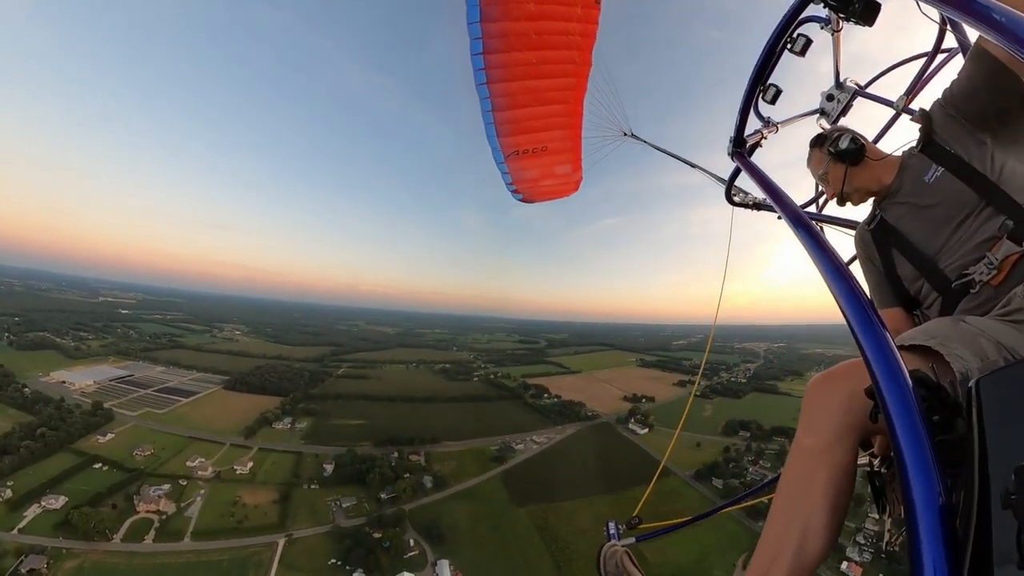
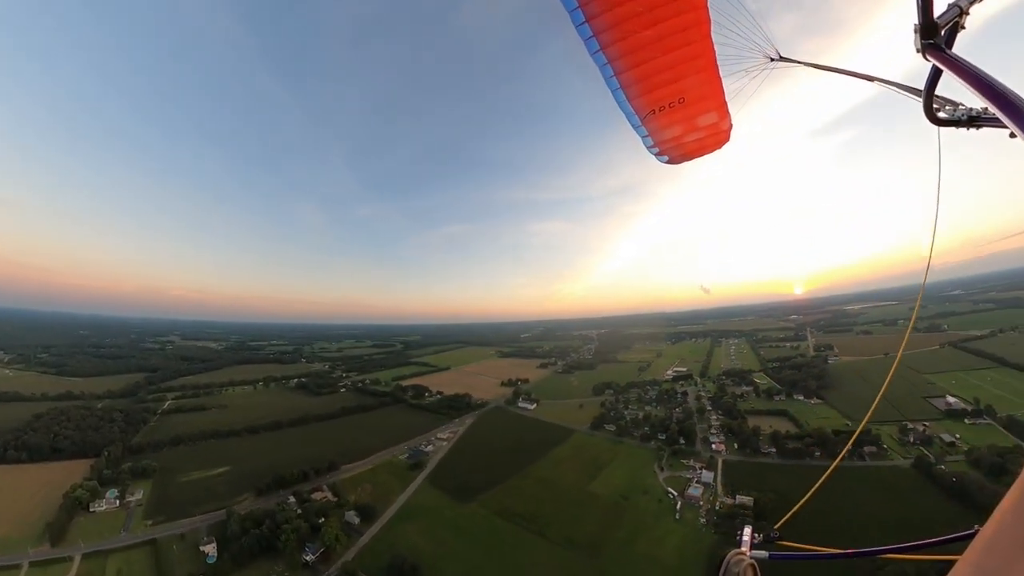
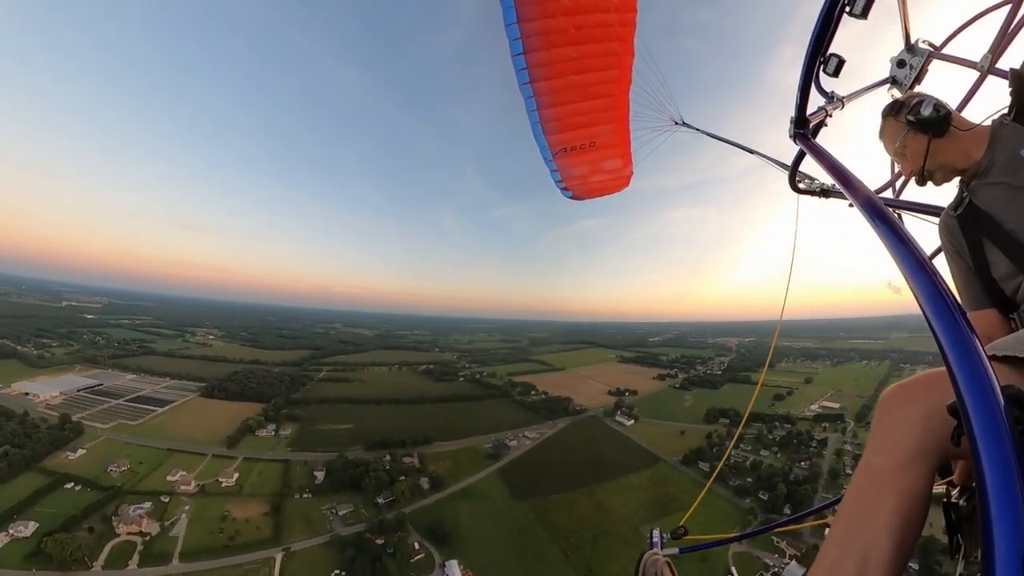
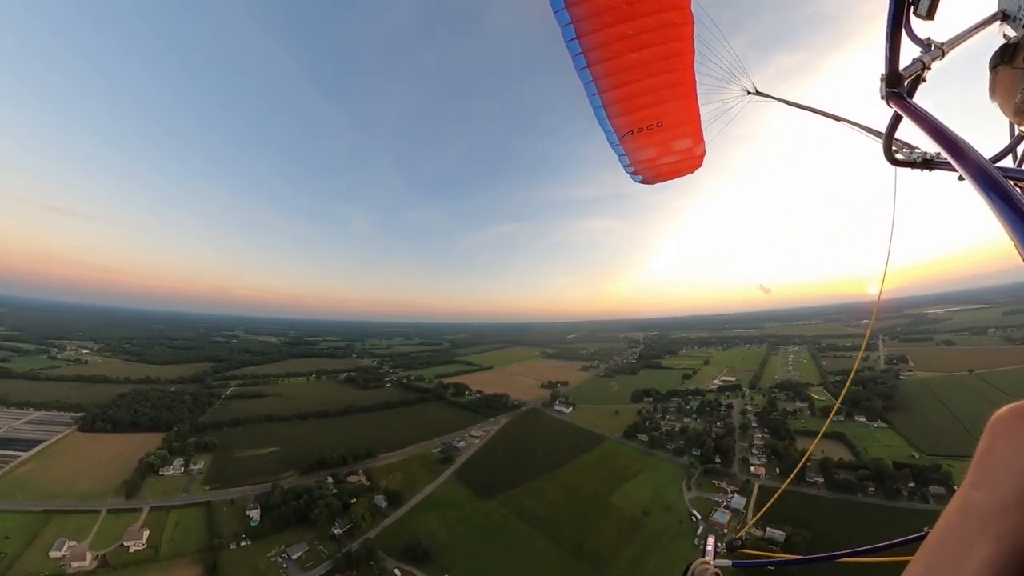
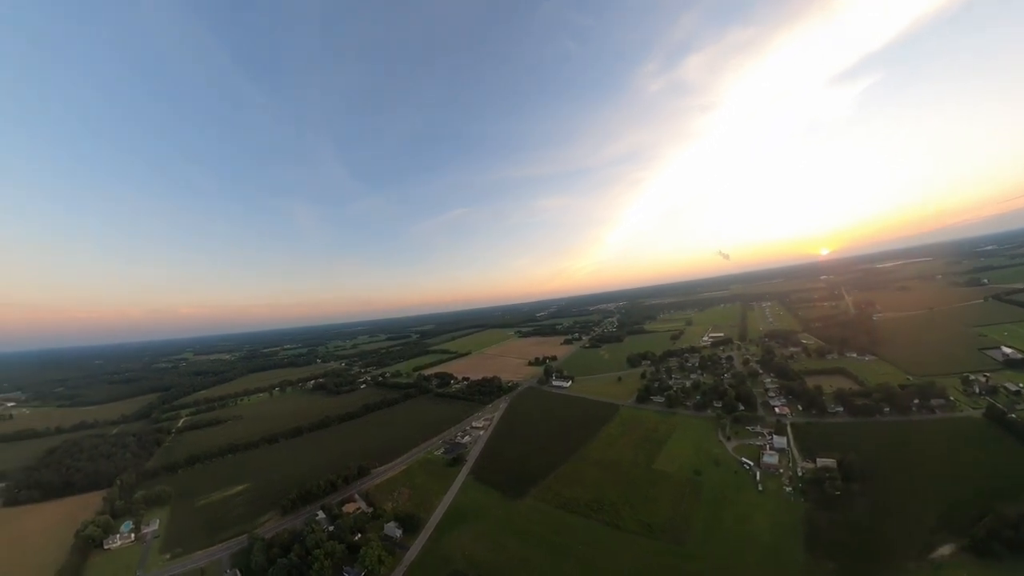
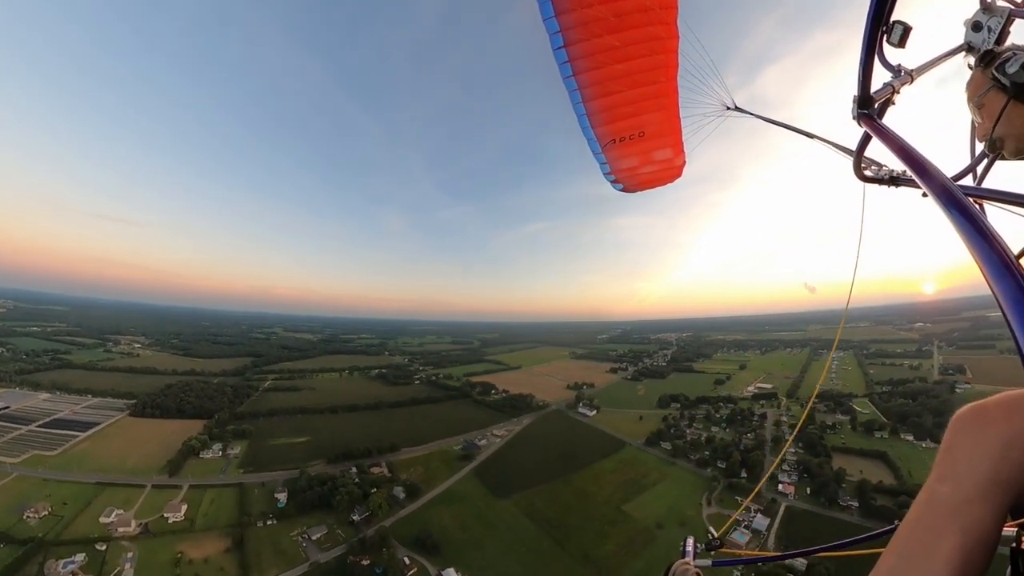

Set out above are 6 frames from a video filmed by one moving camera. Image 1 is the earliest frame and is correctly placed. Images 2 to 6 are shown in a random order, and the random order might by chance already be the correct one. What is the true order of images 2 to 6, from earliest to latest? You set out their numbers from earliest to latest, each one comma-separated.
3, 6, 4, 2, 5
